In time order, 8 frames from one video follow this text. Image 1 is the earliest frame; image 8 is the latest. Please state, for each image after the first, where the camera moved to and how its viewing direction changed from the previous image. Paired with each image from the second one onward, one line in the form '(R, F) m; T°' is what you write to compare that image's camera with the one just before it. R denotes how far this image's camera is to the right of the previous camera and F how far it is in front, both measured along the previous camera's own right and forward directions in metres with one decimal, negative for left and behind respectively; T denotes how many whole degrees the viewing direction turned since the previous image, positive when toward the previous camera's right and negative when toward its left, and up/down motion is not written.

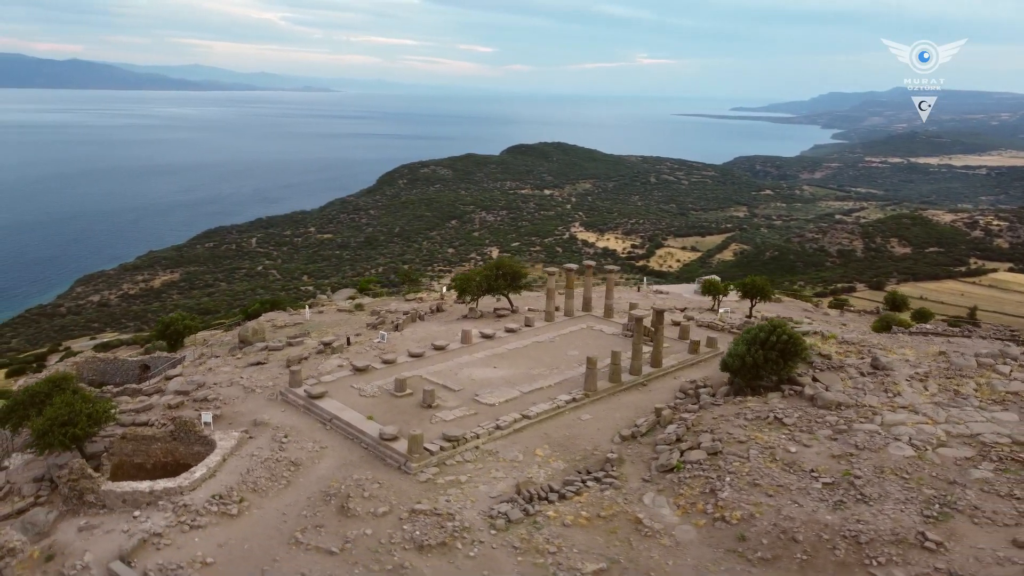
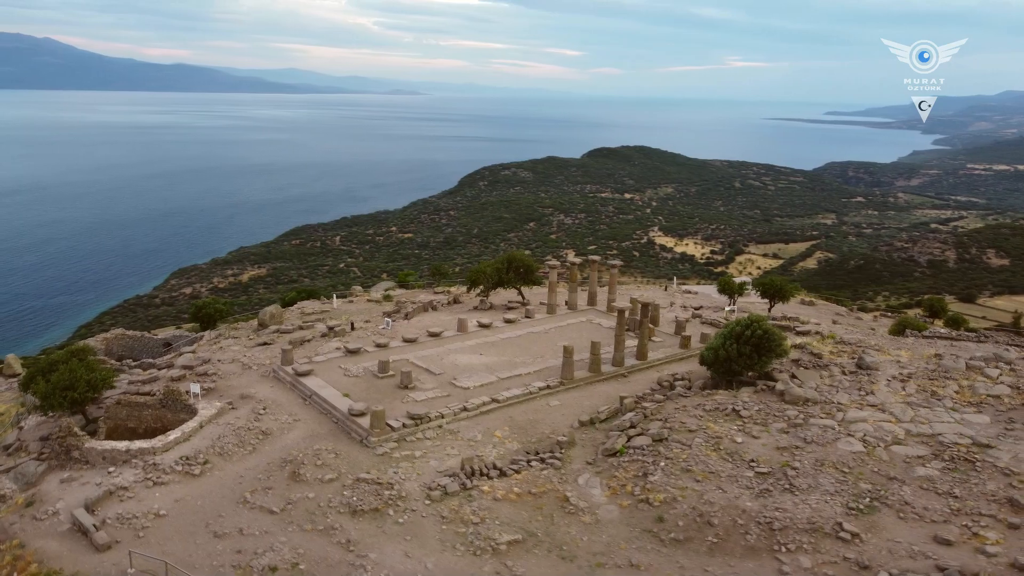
(+2.5, -0.5) m; -6°
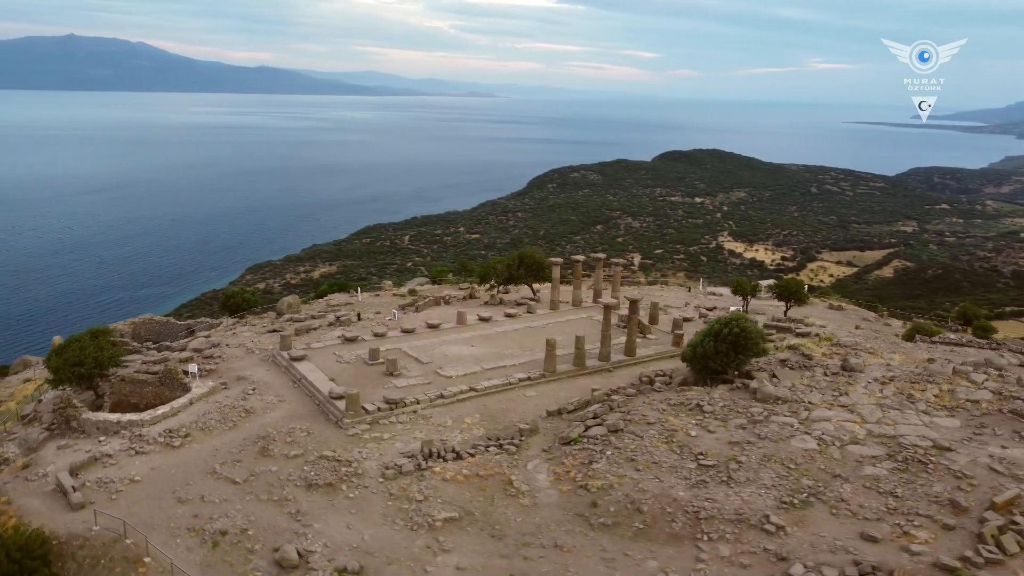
(+2.1, -0.5) m; -5°
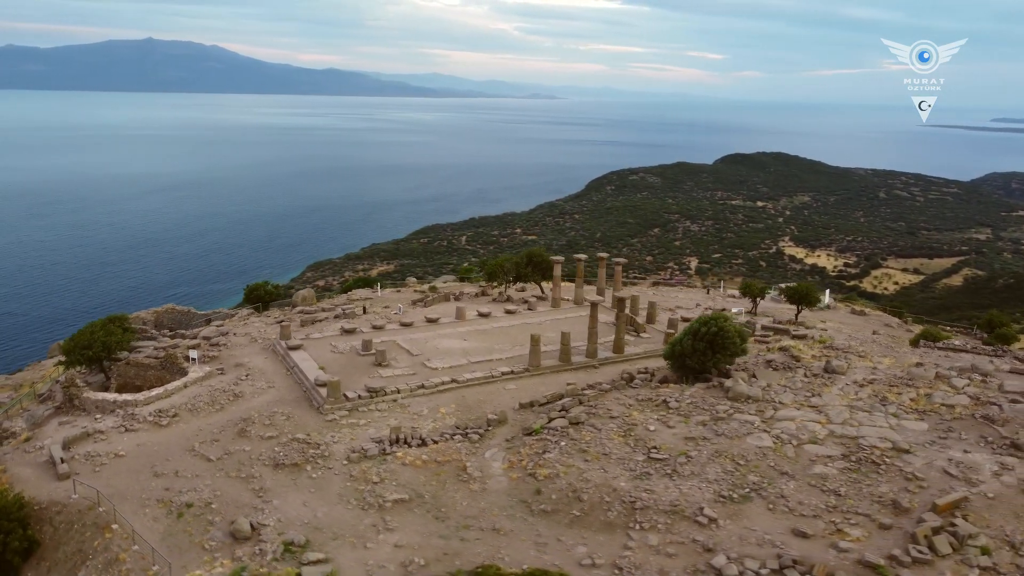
(+1.9, -0.4) m; -4°
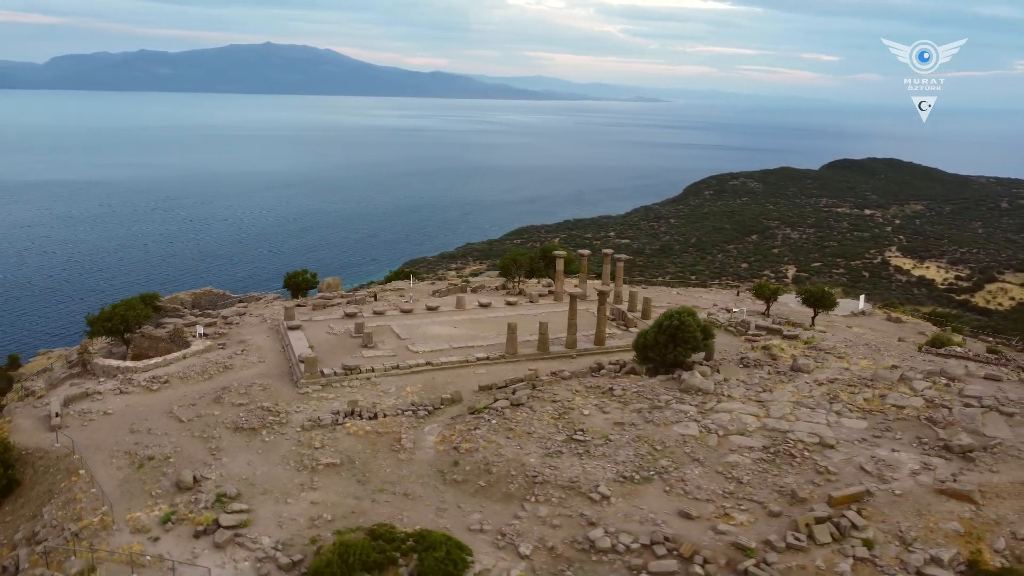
(+3.2, -0.7) m; -7°
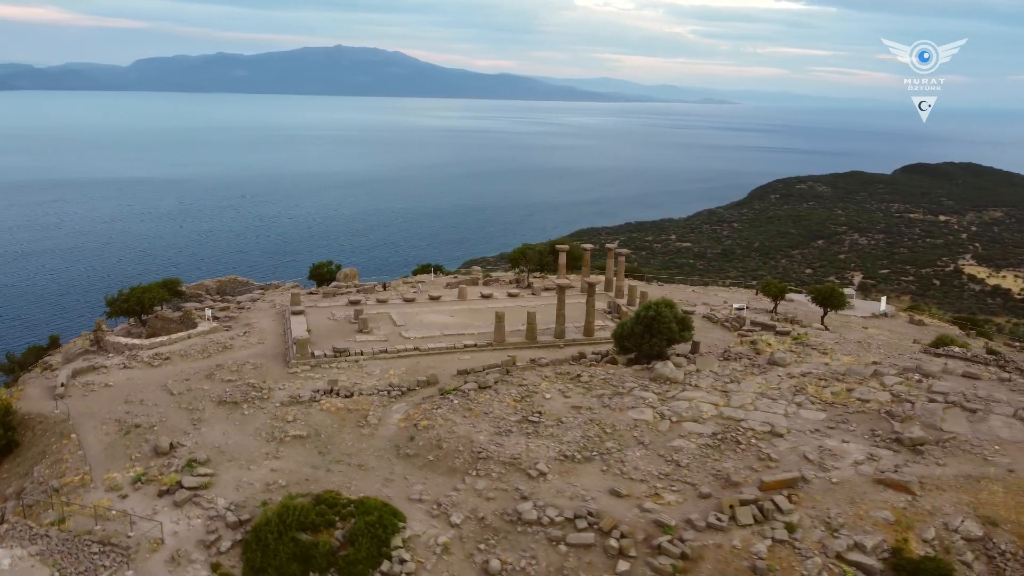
(+2.0, -0.5) m; -4°
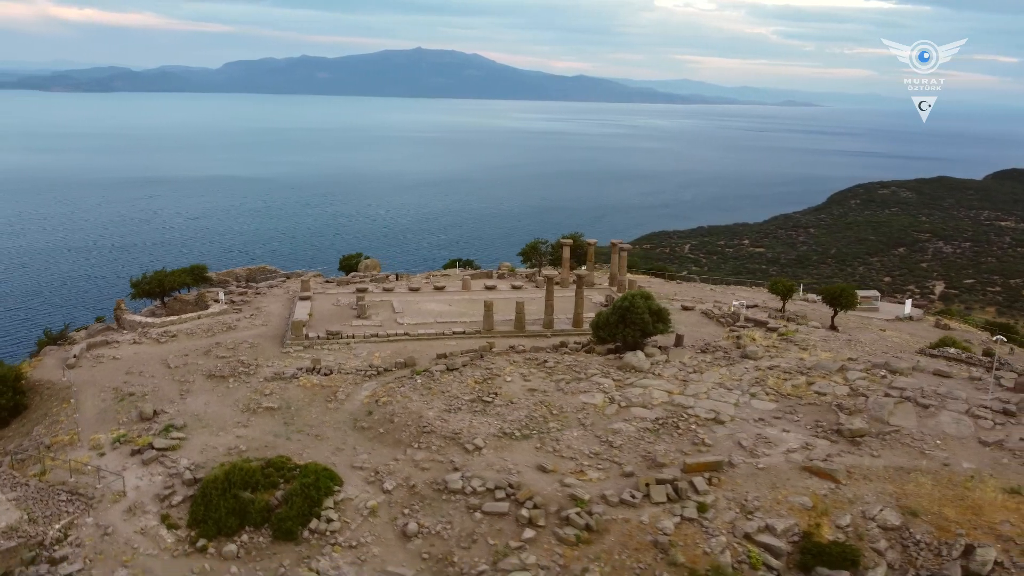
(+2.4, -0.6) m; -5°
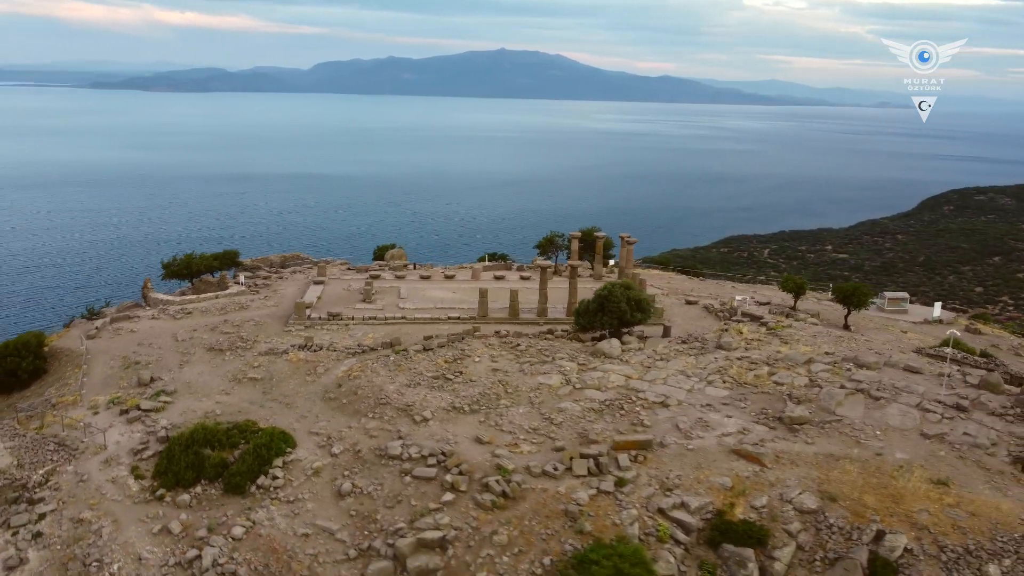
(+2.4, -0.6) m; -6°
